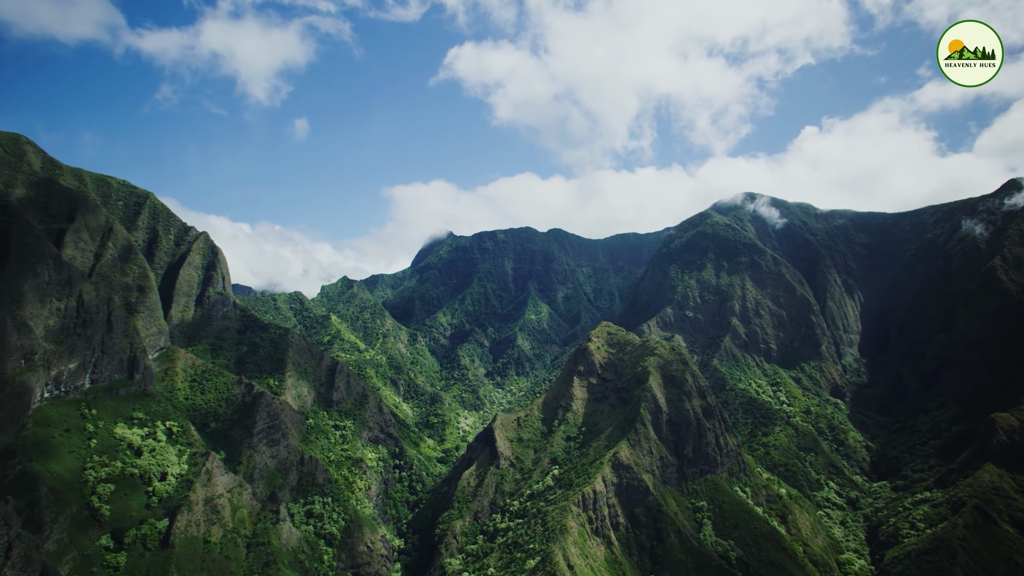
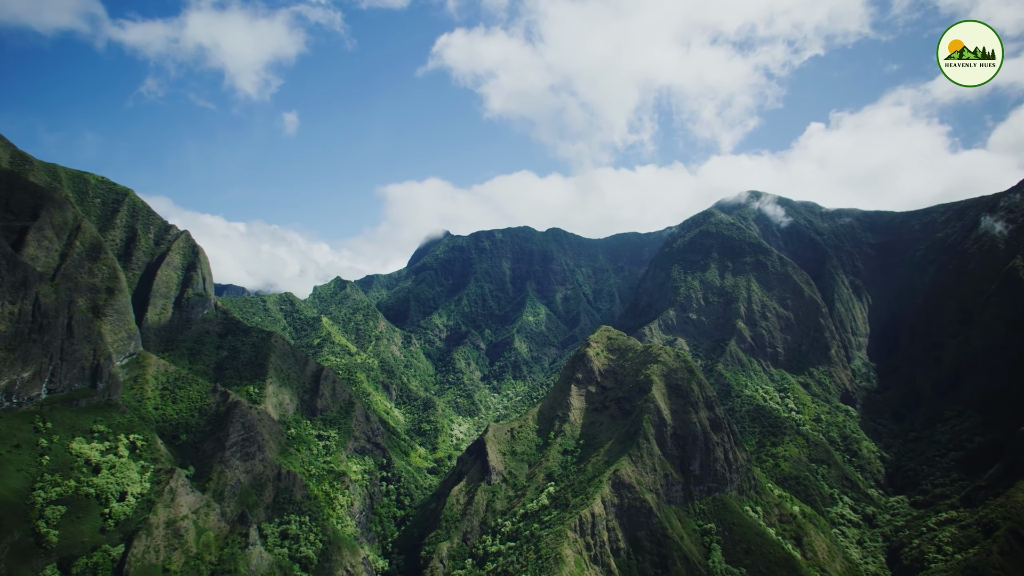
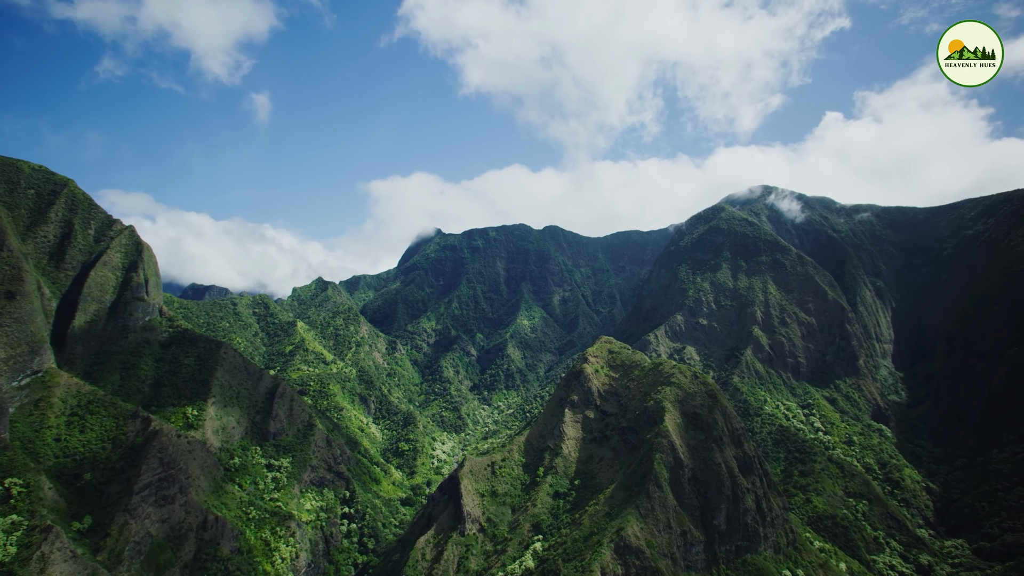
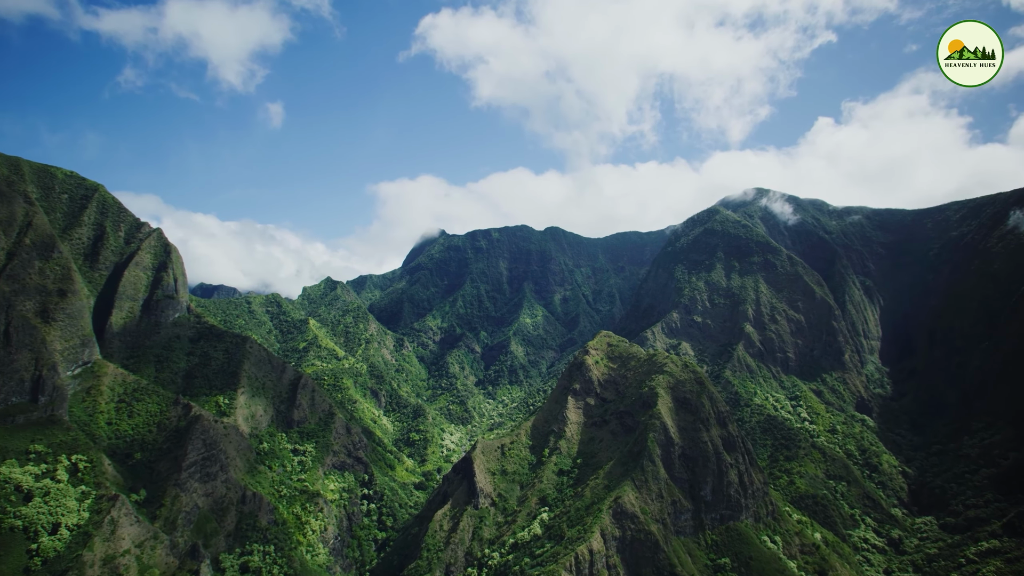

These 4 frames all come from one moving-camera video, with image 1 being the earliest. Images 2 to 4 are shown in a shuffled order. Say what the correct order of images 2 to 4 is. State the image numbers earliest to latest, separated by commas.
2, 4, 3
